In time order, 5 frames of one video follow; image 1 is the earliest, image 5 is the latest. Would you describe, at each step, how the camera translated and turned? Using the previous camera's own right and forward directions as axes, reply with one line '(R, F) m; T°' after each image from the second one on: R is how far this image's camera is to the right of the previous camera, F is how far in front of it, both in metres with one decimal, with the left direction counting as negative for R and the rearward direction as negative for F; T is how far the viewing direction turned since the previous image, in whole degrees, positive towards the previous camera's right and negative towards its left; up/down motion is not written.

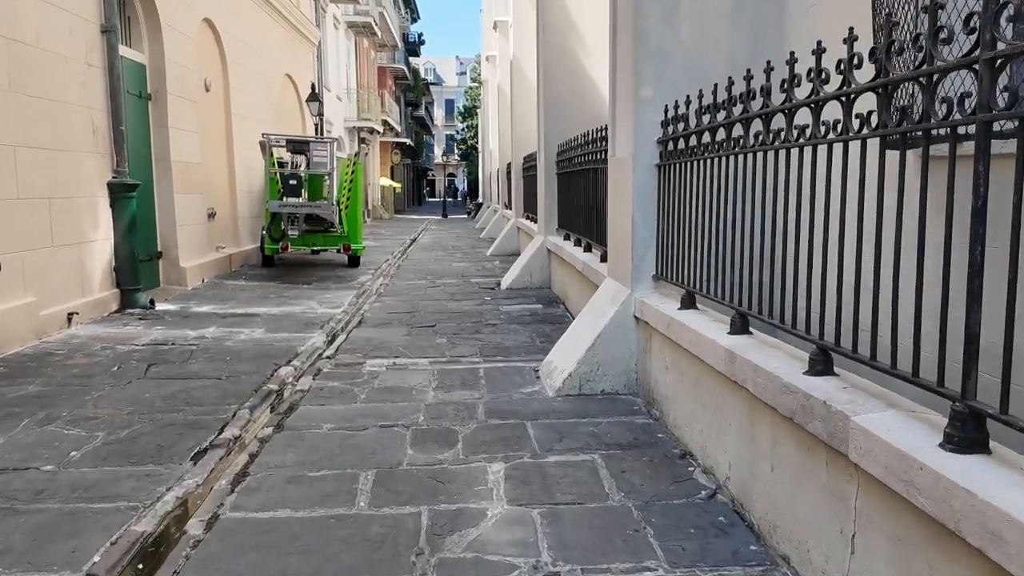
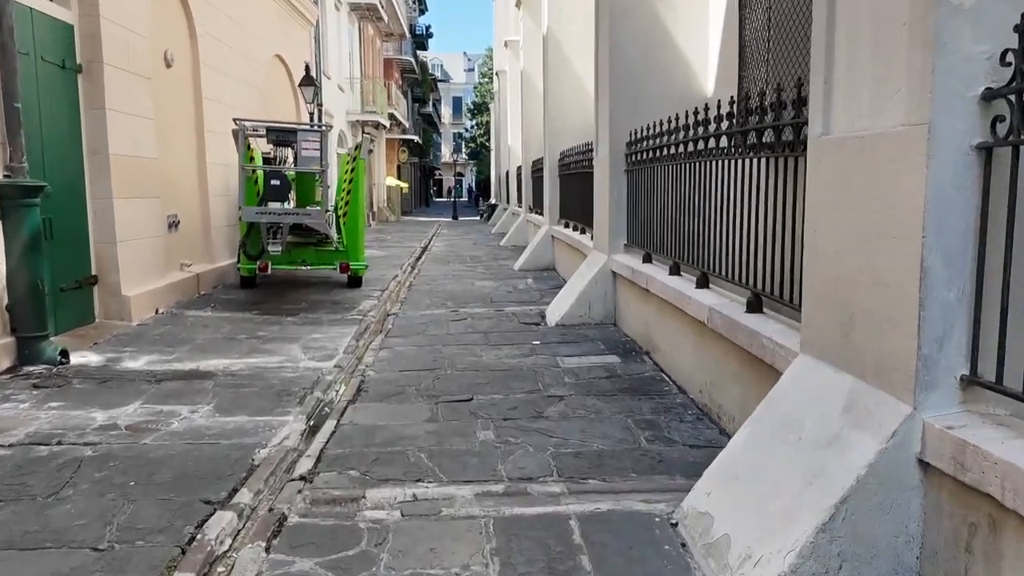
(-0.5, +2.5) m; 0°
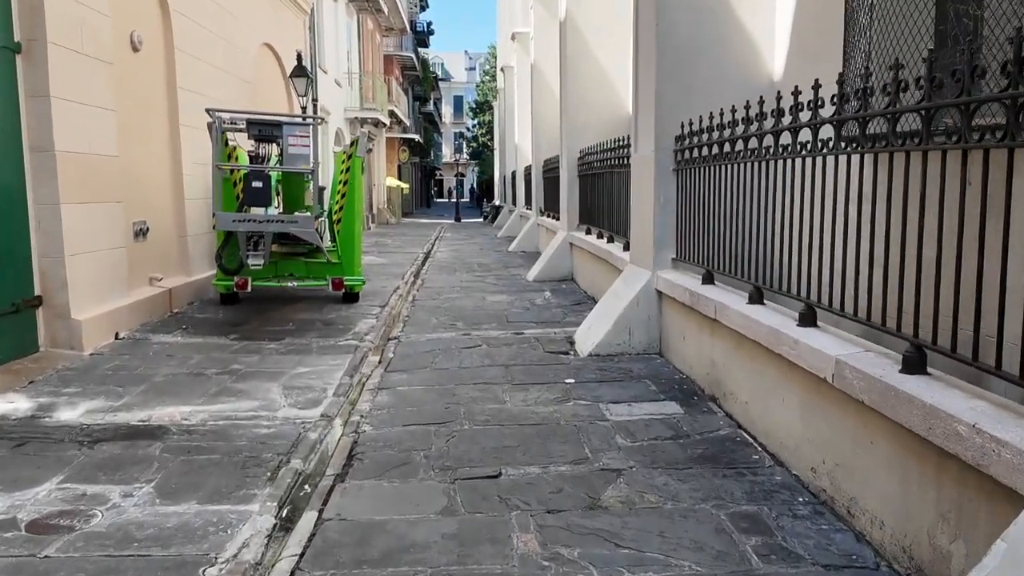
(-0.2, +1.2) m; 0°
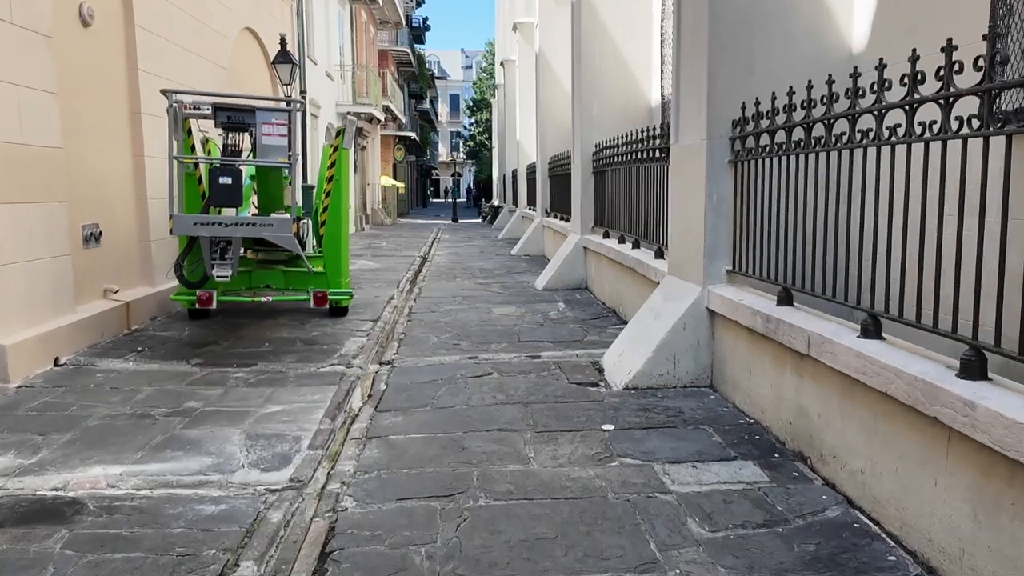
(-0.2, +1.1) m; 0°
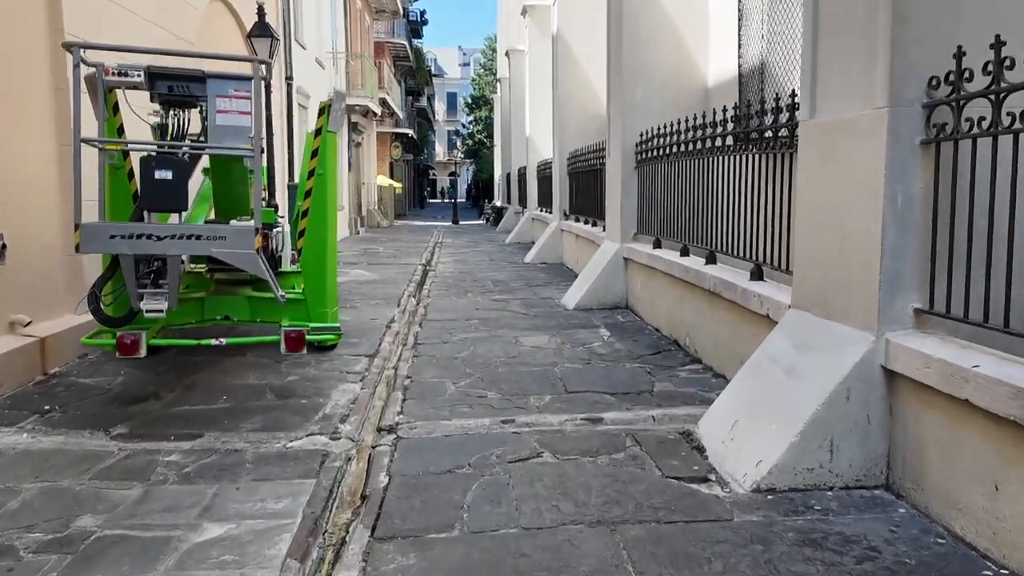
(-0.4, +1.8) m; 0°
